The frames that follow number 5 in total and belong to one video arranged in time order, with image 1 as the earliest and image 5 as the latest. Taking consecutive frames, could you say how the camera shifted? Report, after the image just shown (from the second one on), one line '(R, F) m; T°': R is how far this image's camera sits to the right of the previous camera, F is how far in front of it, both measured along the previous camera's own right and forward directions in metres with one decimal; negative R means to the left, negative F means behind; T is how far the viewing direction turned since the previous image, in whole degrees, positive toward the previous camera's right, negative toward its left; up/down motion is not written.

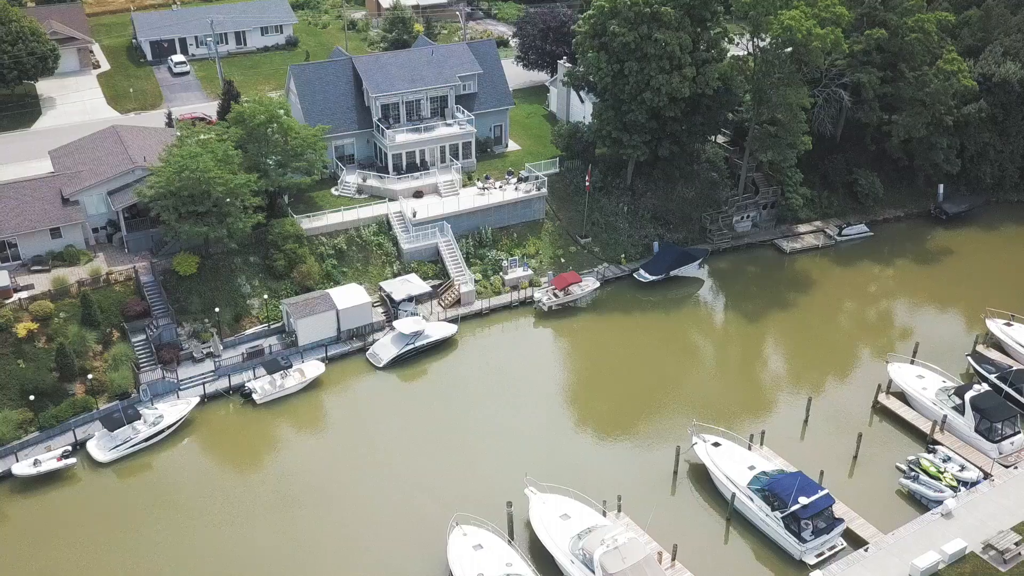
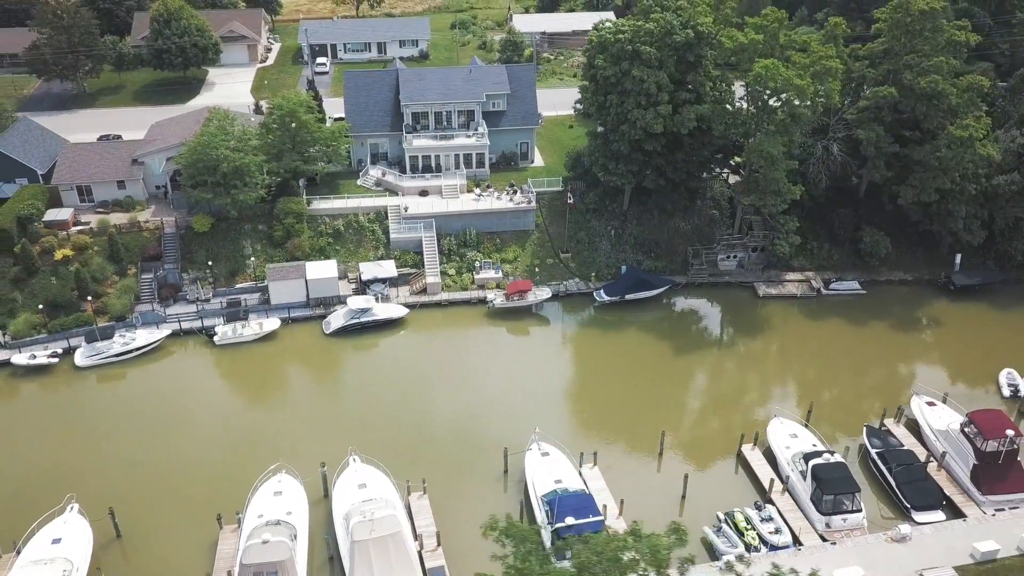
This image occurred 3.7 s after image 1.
(+14.3, -1.0) m; -16°
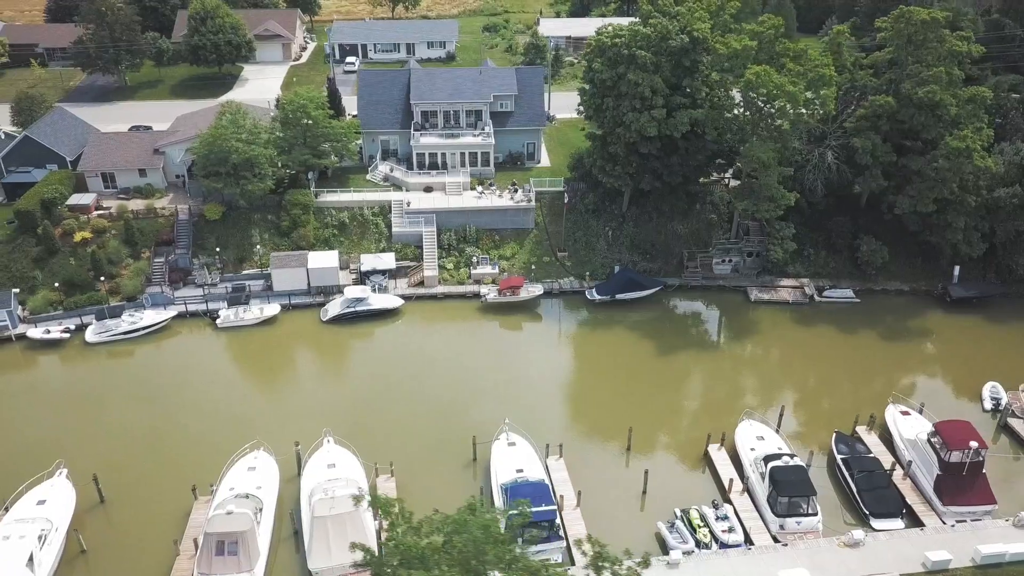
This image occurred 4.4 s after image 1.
(+3.1, -0.8) m; -4°
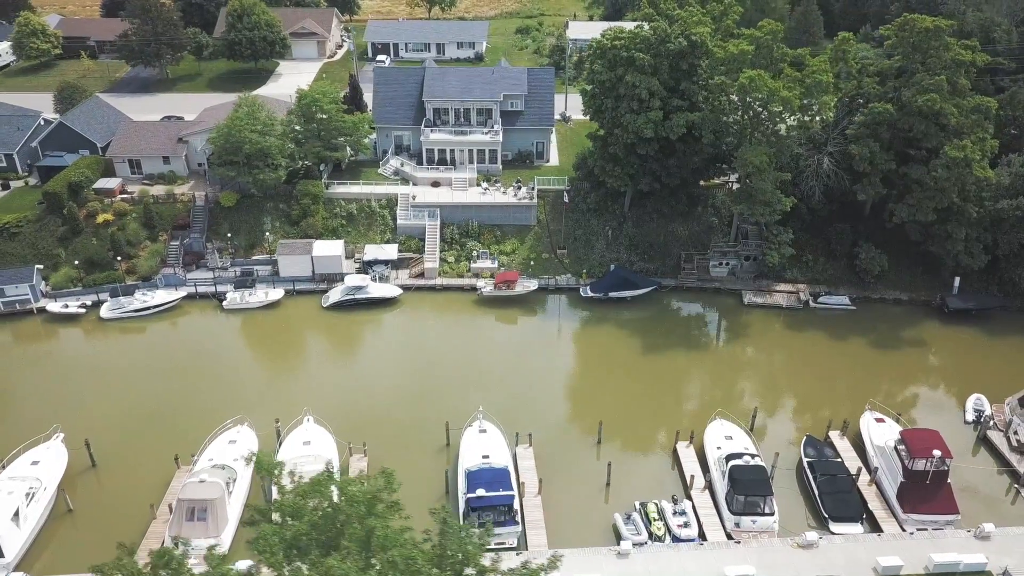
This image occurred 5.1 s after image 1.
(+3.1, -0.7) m; -4°
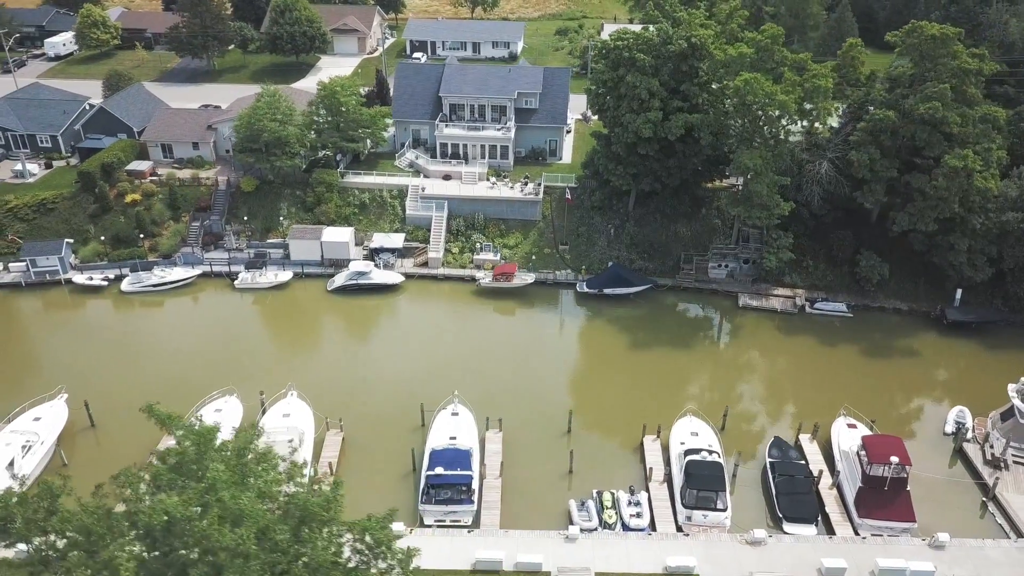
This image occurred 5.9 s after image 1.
(+3.5, -0.7) m; -4°
